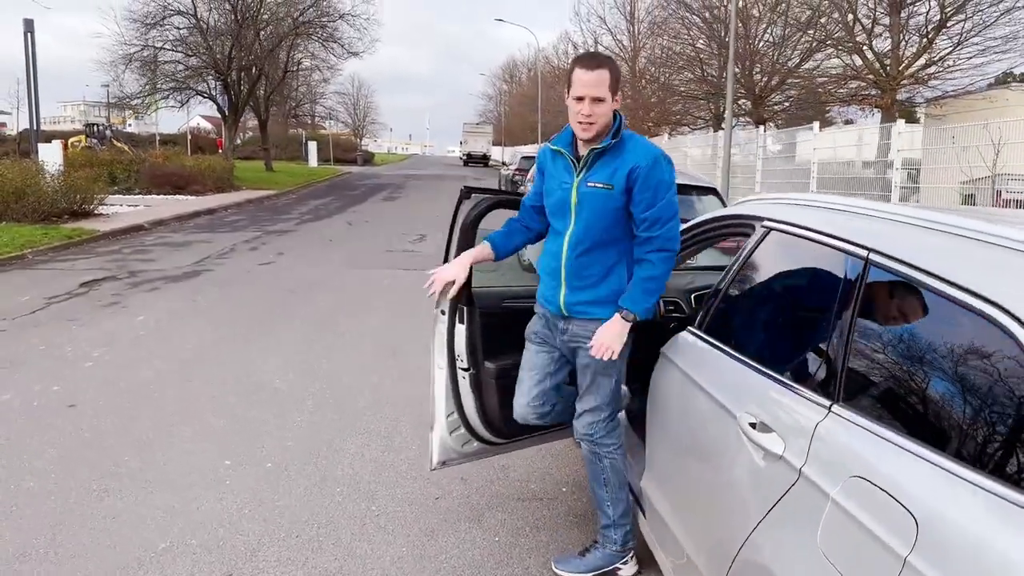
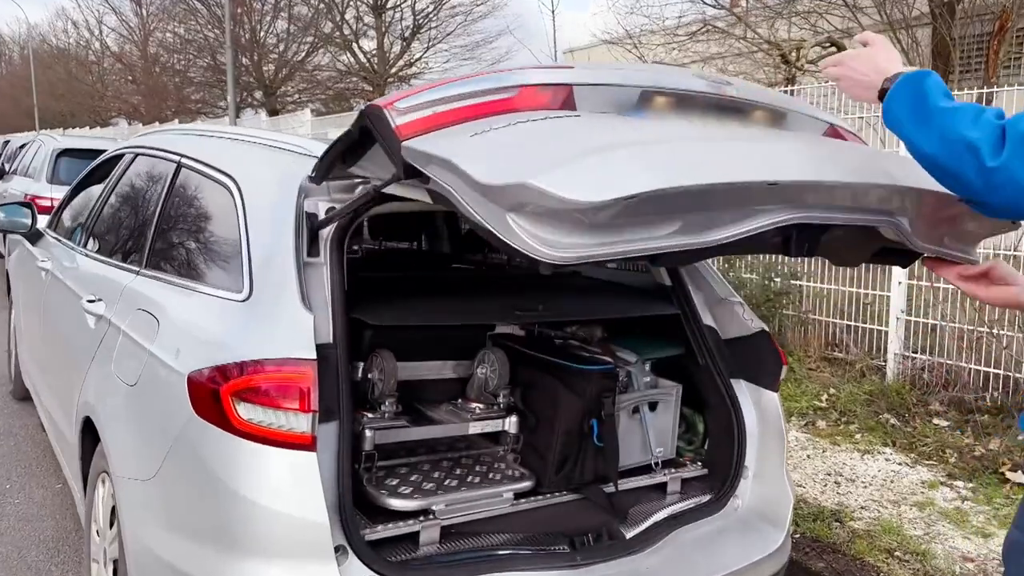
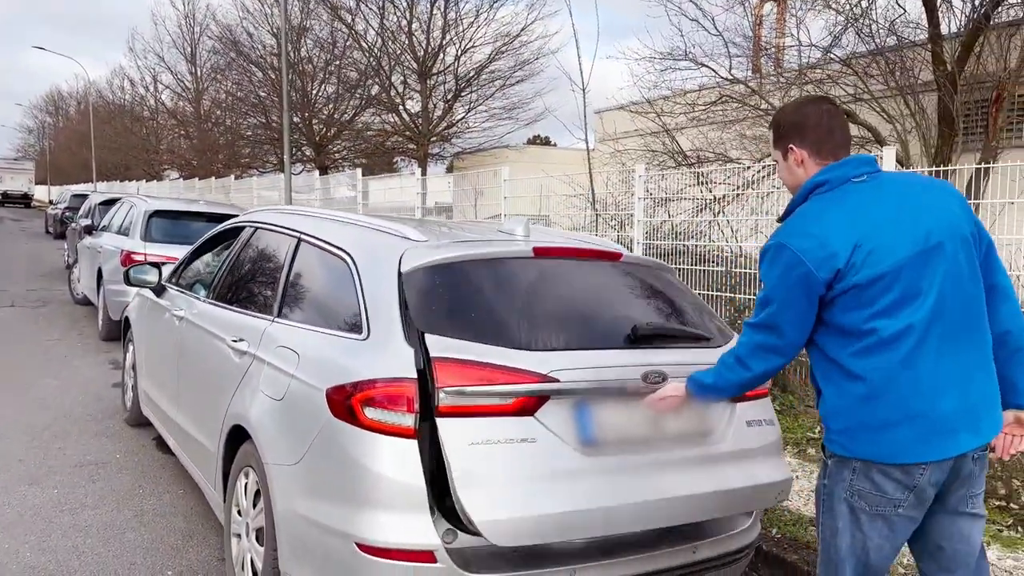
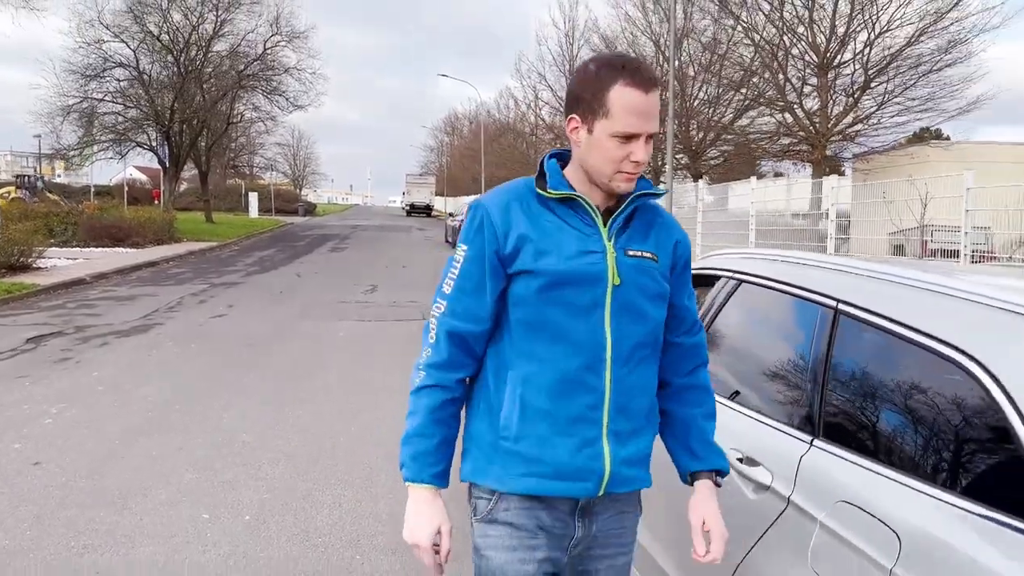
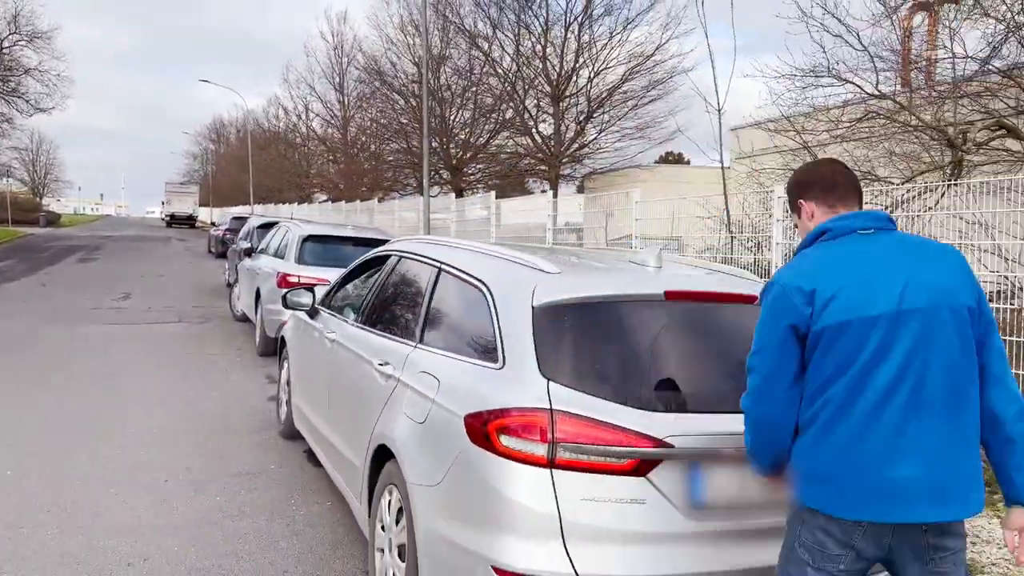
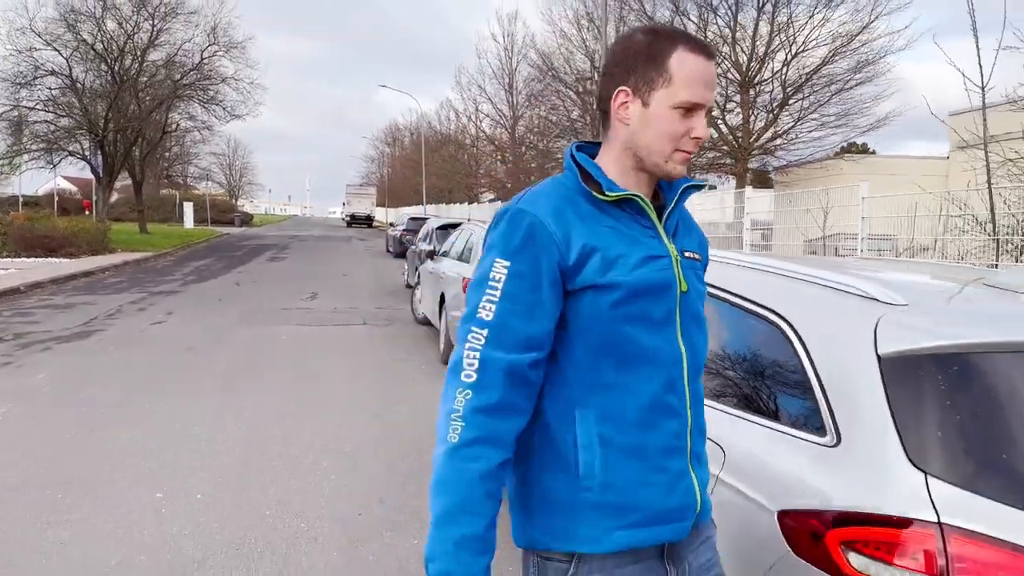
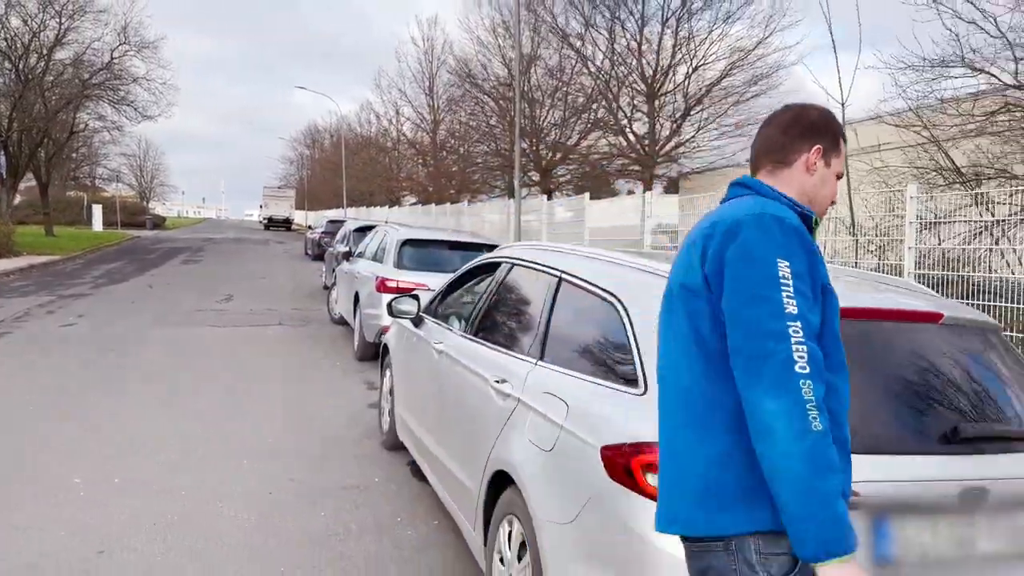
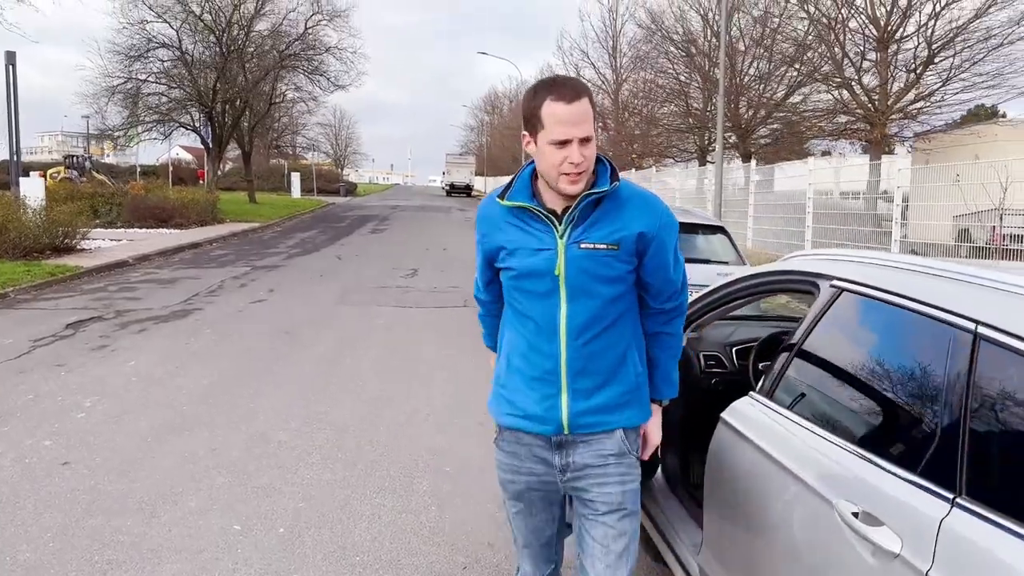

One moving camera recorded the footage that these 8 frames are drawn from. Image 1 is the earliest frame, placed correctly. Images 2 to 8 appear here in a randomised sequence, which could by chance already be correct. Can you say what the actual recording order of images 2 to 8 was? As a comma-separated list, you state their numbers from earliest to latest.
8, 4, 6, 7, 5, 3, 2
